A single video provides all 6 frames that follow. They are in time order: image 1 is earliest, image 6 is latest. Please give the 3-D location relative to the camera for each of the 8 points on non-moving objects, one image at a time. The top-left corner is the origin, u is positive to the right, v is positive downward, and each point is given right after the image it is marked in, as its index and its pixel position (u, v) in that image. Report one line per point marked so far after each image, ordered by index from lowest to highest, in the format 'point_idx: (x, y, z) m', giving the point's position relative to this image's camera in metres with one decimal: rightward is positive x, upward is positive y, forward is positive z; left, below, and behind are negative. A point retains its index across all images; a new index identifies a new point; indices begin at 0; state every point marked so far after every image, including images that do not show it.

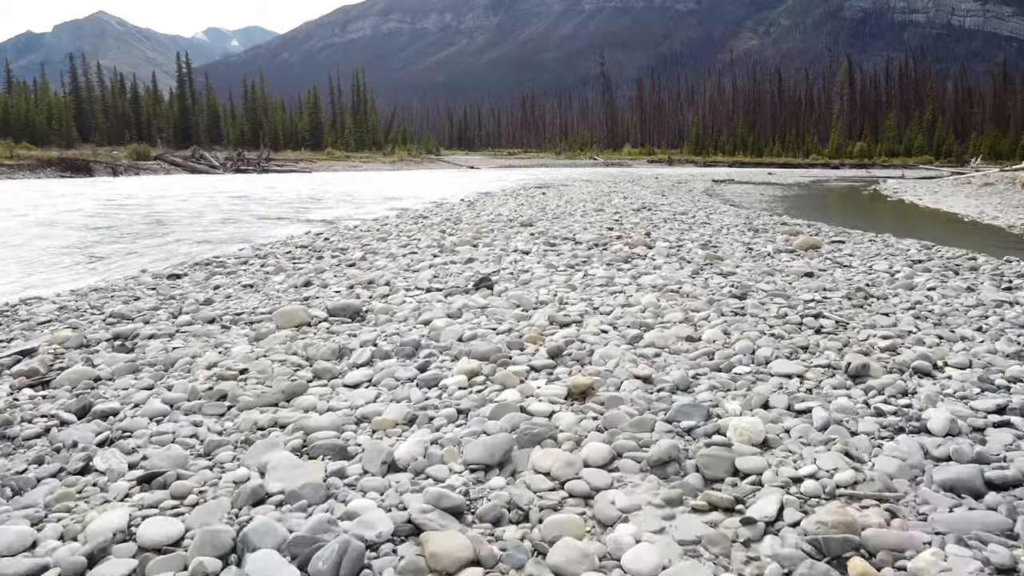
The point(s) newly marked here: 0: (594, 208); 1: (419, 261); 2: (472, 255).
0: (+2.0, +2.0, +17.6) m
1: (-1.1, +0.3, +8.8) m
2: (-0.5, +0.4, +8.9) m
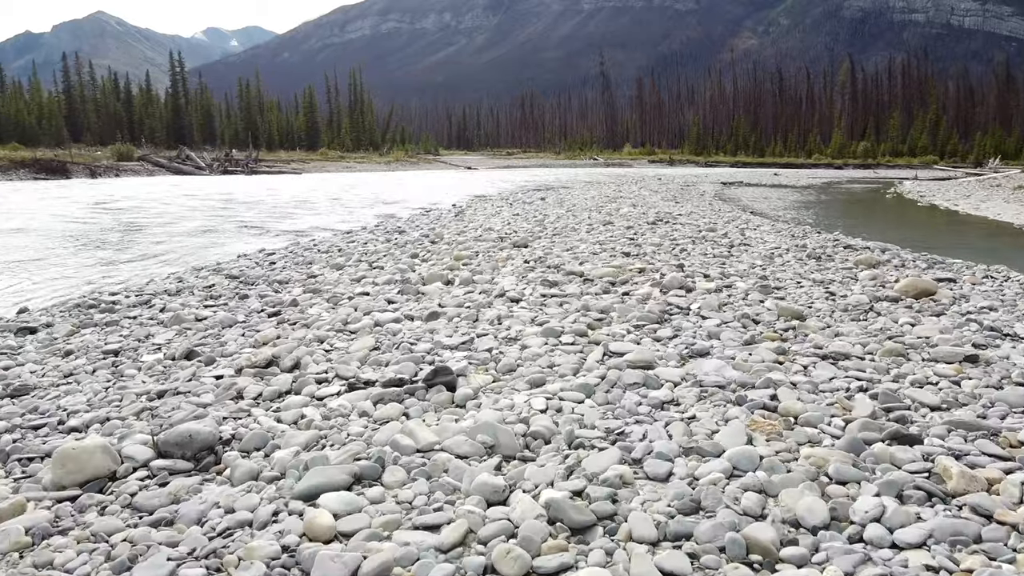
0: (+1.8, +1.4, +15.1) m
1: (-1.3, -0.2, +6.3) m
2: (-0.6, -0.1, +6.4) m
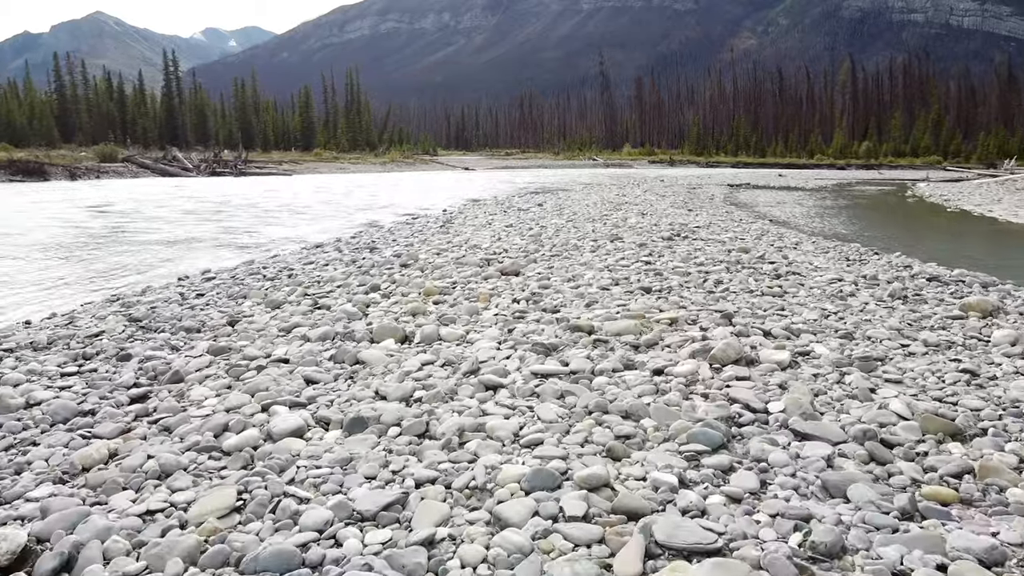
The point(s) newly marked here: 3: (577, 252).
0: (+1.7, +1.0, +12.9) m
1: (-1.4, -0.7, +4.1) m
2: (-0.8, -0.6, +4.2) m
3: (+1.0, +0.5, +10.4) m
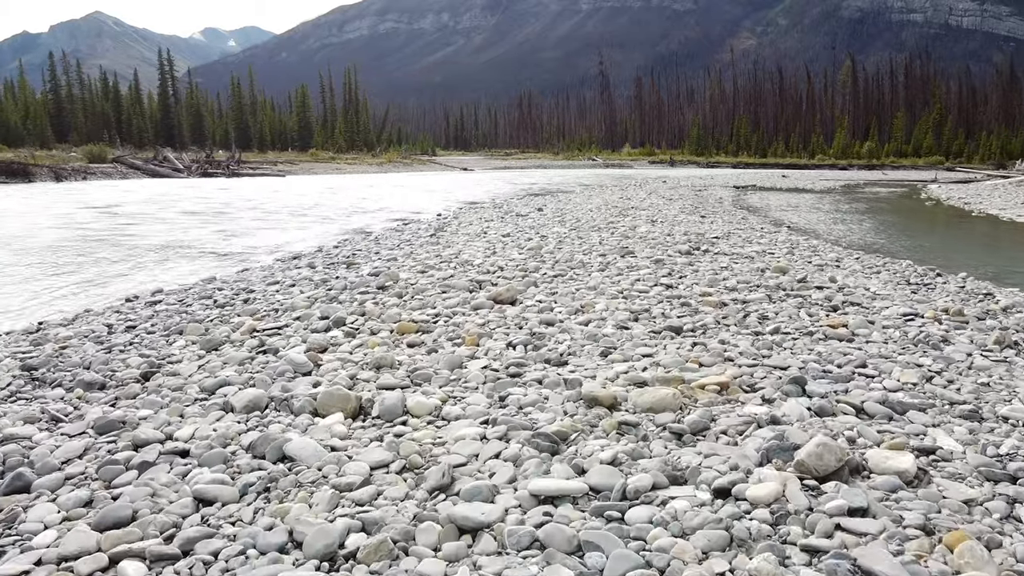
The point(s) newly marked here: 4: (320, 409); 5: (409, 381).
0: (+1.6, +0.7, +11.5) m
1: (-1.5, -1.0, +2.6) m
2: (-0.8, -0.9, +2.7) m
3: (+0.9, +0.2, +8.9) m
4: (-1.1, -0.7, +4.2) m
5: (-0.7, -0.6, +4.7) m
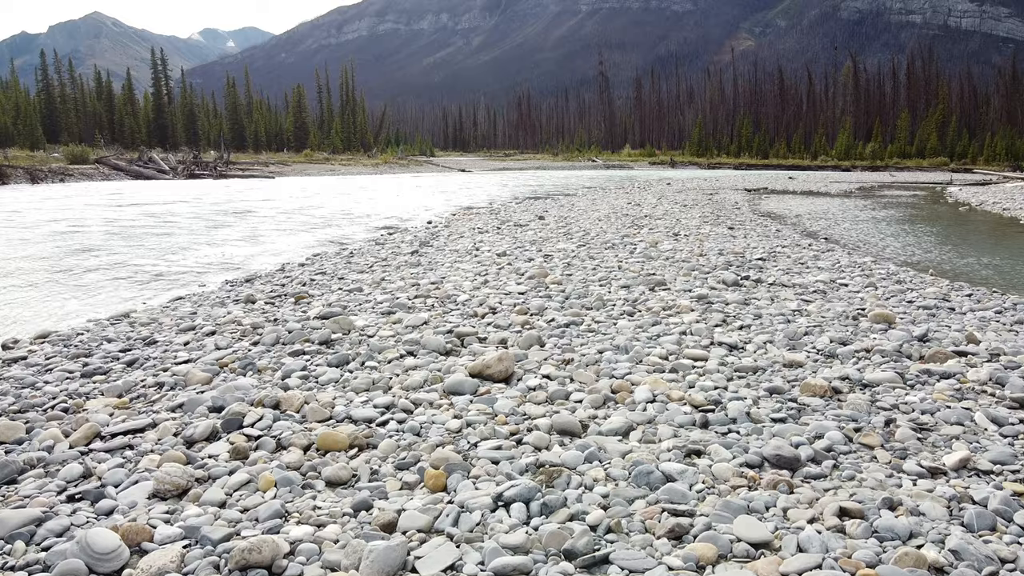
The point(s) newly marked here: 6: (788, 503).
0: (+1.6, +0.2, +9.0) m
1: (-1.5, -1.5, +0.2) m
2: (-0.8, -1.4, +0.3) m
3: (+0.9, -0.3, +6.5) m
4: (-1.2, -1.2, +1.7) m
5: (-0.7, -1.1, +2.3) m
6: (+1.2, -0.8, +3.0) m
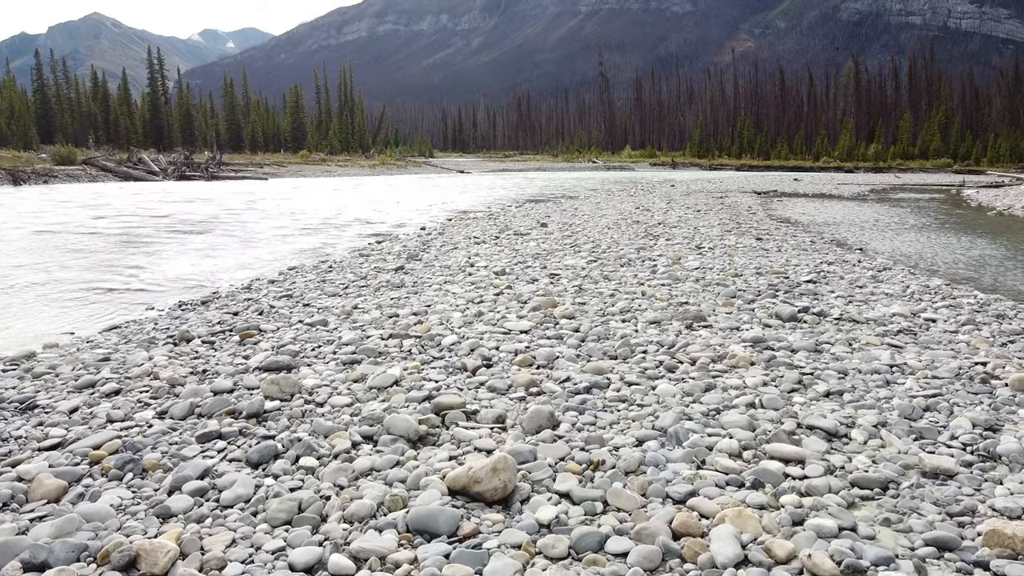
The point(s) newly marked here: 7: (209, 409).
0: (+1.6, -0.1, +7.3) m
1: (-1.5, -1.8, -1.5) m
2: (-0.8, -1.7, -1.4) m
3: (+0.9, -0.6, +4.8) m
4: (-1.2, -1.5, 0.0) m
5: (-0.7, -1.4, +0.6) m
6: (+1.2, -1.2, +1.3) m
7: (-2.0, -0.8, +4.7) m
